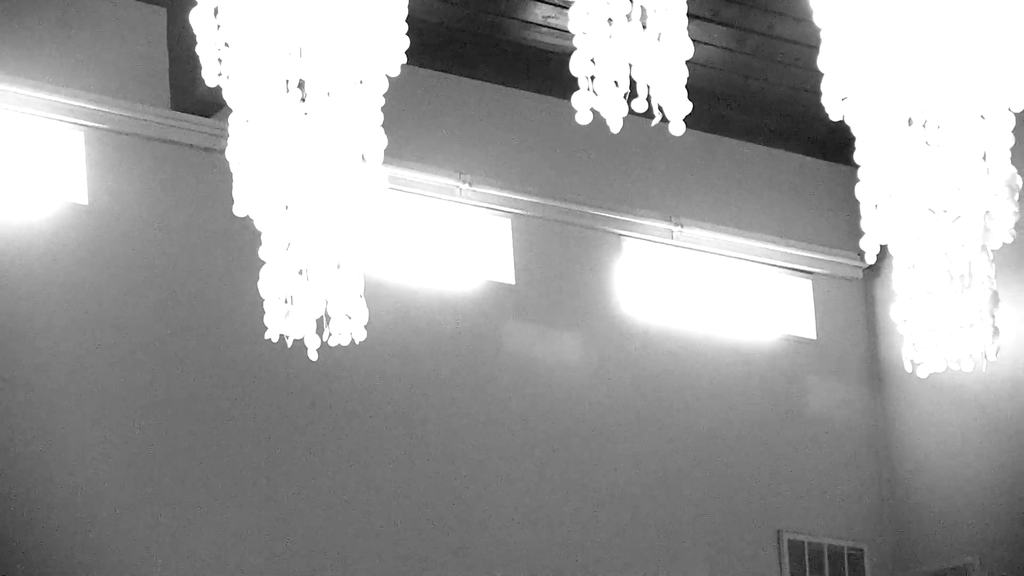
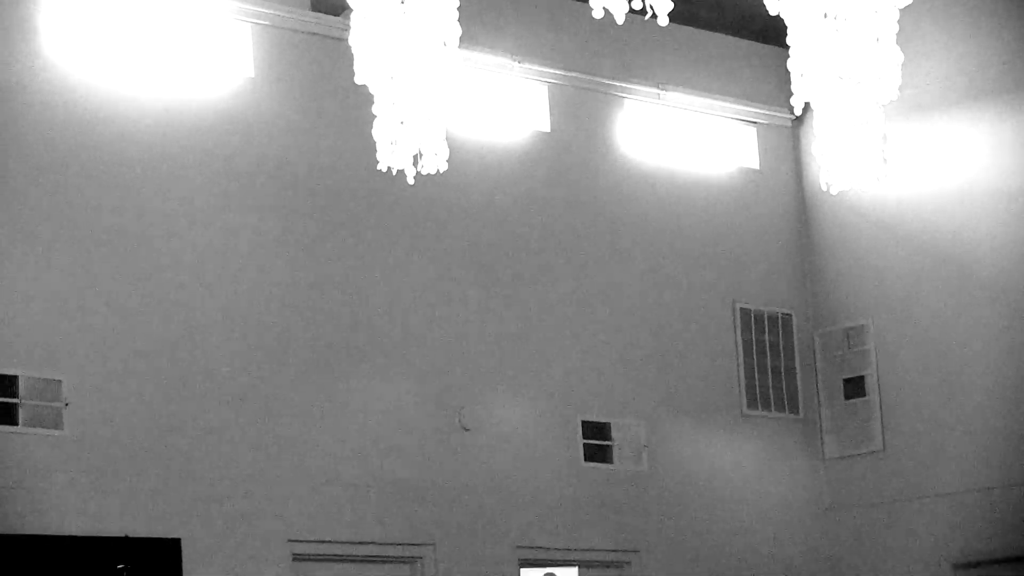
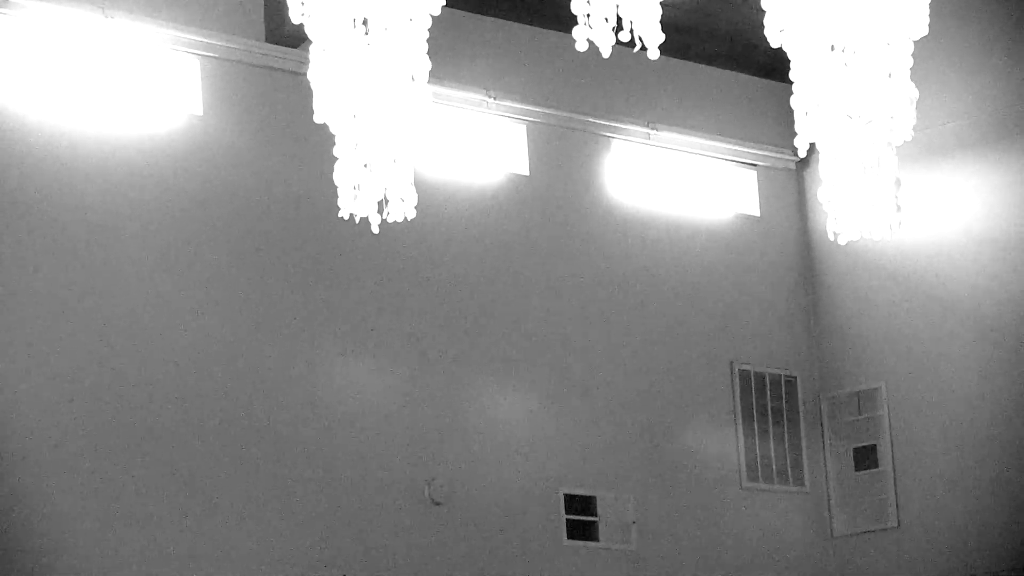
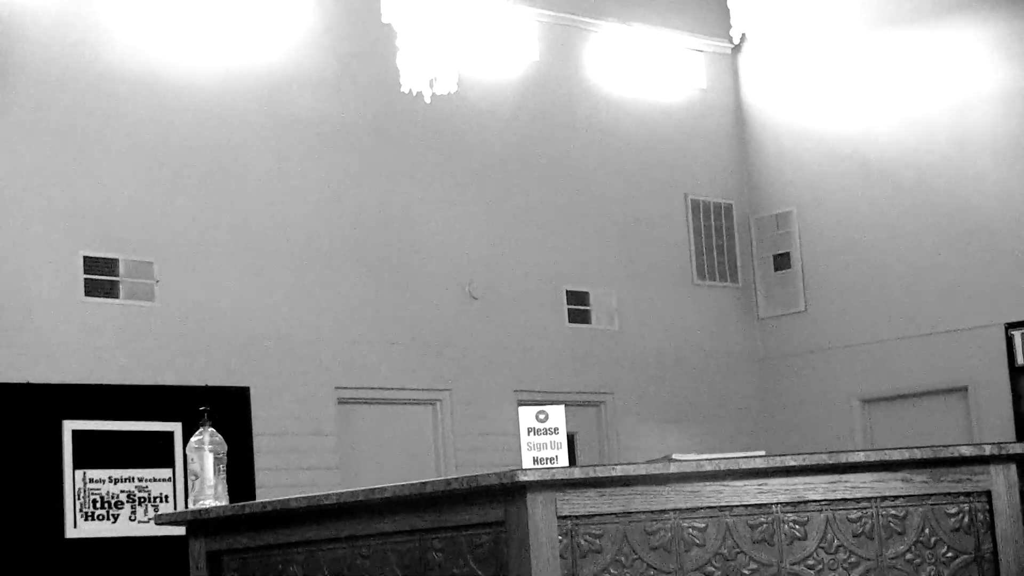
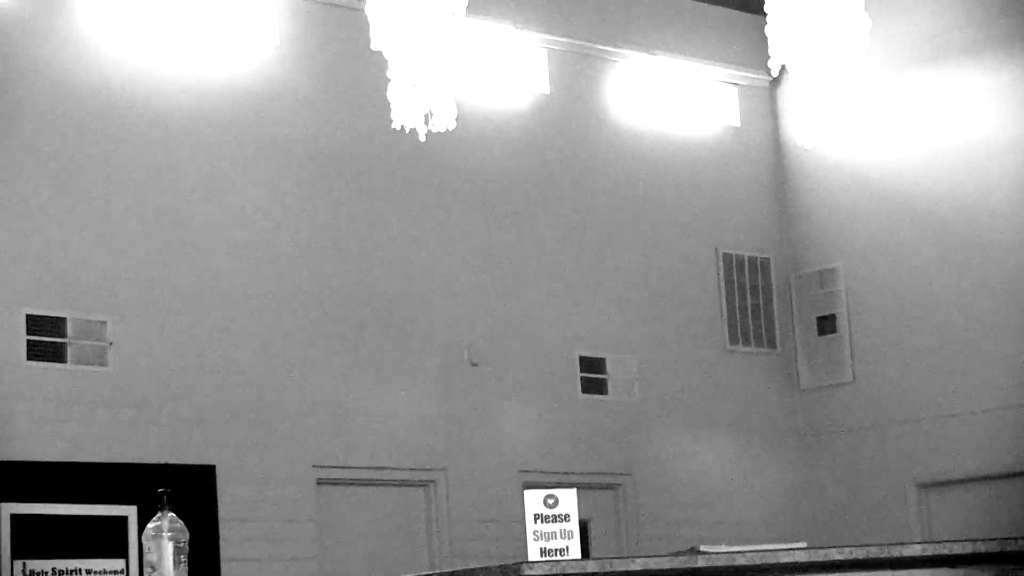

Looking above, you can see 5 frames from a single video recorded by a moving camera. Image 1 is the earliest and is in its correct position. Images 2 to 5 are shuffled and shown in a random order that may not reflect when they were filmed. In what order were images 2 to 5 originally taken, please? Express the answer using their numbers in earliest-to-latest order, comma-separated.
3, 2, 5, 4
